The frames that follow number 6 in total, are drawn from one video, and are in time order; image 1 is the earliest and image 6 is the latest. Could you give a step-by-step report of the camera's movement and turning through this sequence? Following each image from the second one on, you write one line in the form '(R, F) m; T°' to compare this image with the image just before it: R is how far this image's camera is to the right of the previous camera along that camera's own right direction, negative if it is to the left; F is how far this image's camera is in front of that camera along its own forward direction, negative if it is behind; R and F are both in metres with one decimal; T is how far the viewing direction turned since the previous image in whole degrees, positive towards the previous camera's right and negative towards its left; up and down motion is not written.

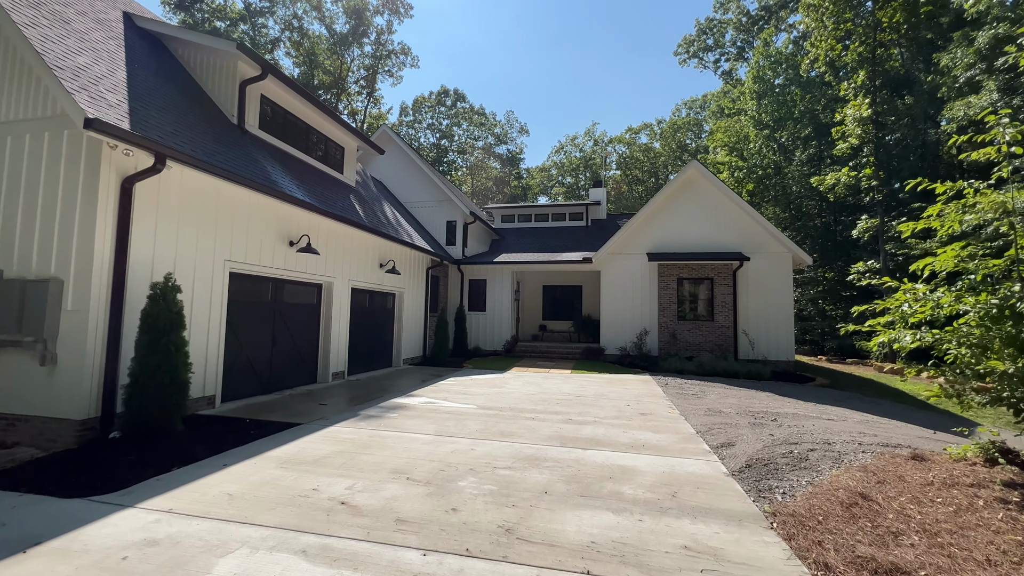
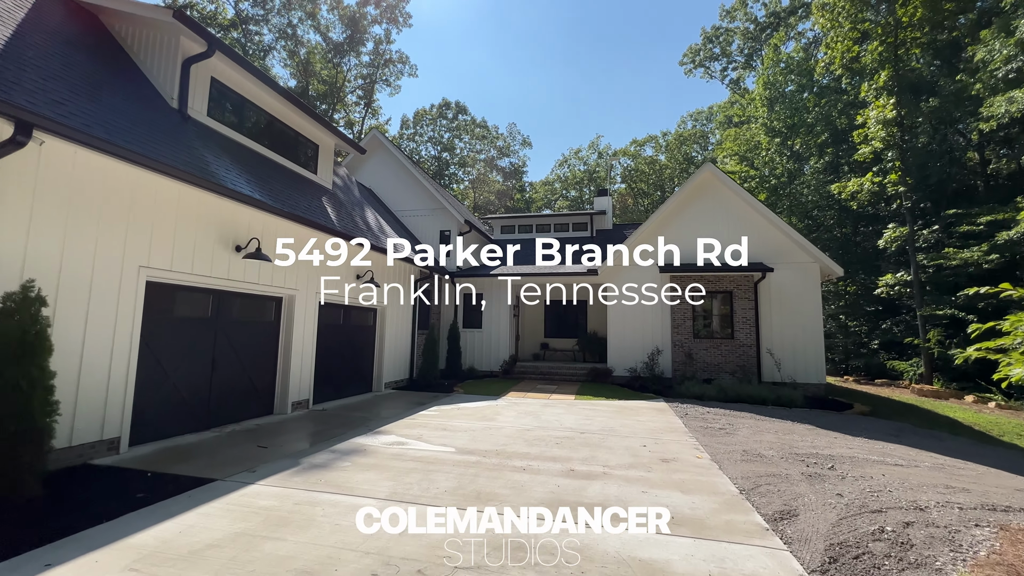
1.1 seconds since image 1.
(+0.2, +1.4) m; -1°
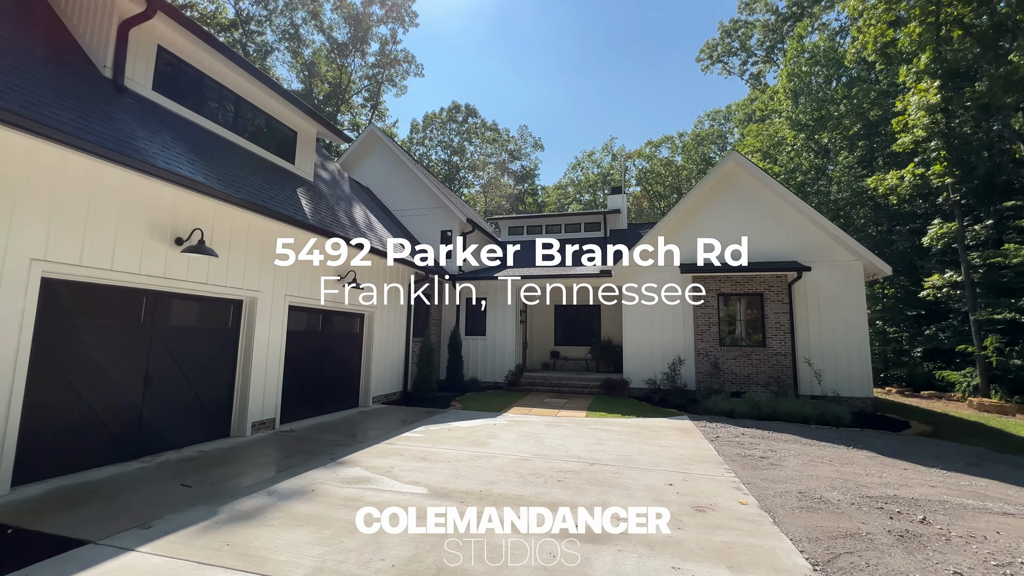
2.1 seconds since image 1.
(+0.3, +1.2) m; -2°
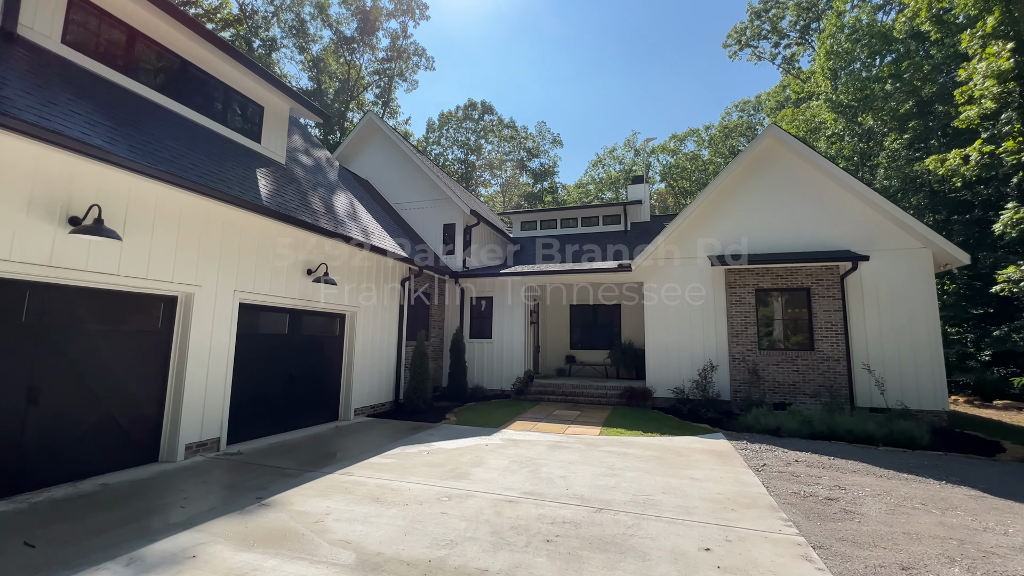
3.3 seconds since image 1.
(+0.4, +1.4) m; -3°
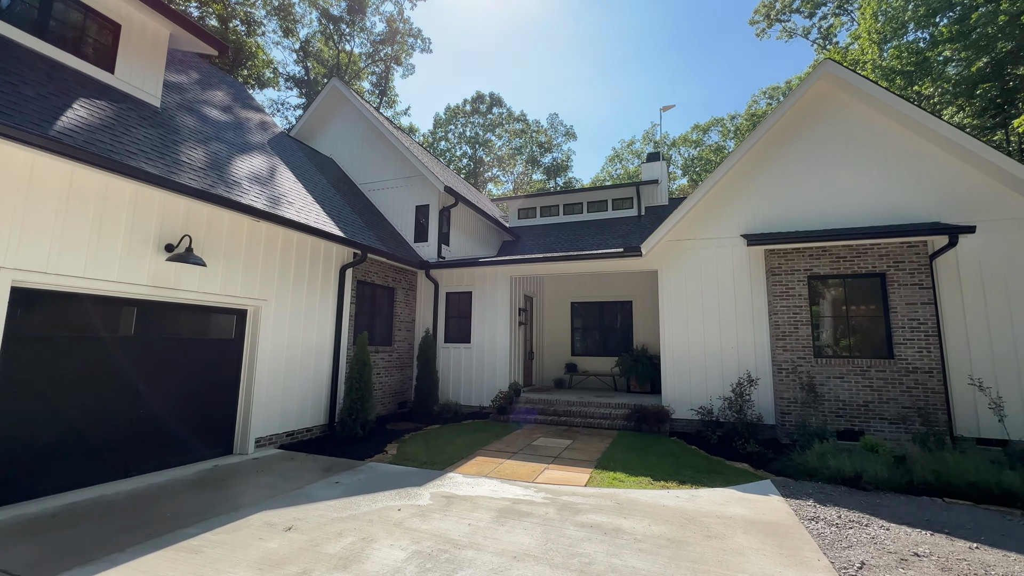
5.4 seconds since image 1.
(+0.9, +2.4) m; -3°
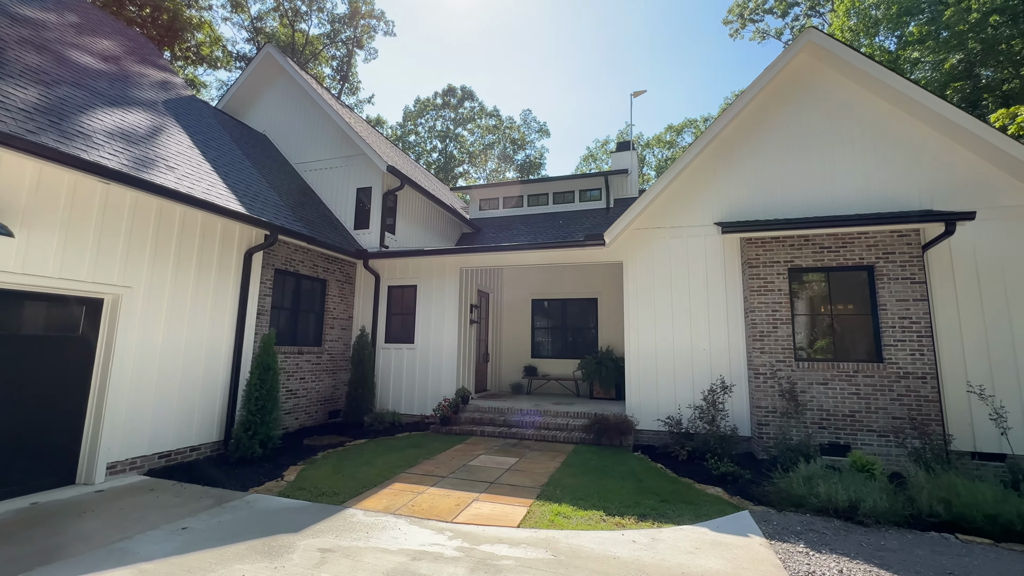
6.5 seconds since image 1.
(+0.5, +1.1) m; +3°
